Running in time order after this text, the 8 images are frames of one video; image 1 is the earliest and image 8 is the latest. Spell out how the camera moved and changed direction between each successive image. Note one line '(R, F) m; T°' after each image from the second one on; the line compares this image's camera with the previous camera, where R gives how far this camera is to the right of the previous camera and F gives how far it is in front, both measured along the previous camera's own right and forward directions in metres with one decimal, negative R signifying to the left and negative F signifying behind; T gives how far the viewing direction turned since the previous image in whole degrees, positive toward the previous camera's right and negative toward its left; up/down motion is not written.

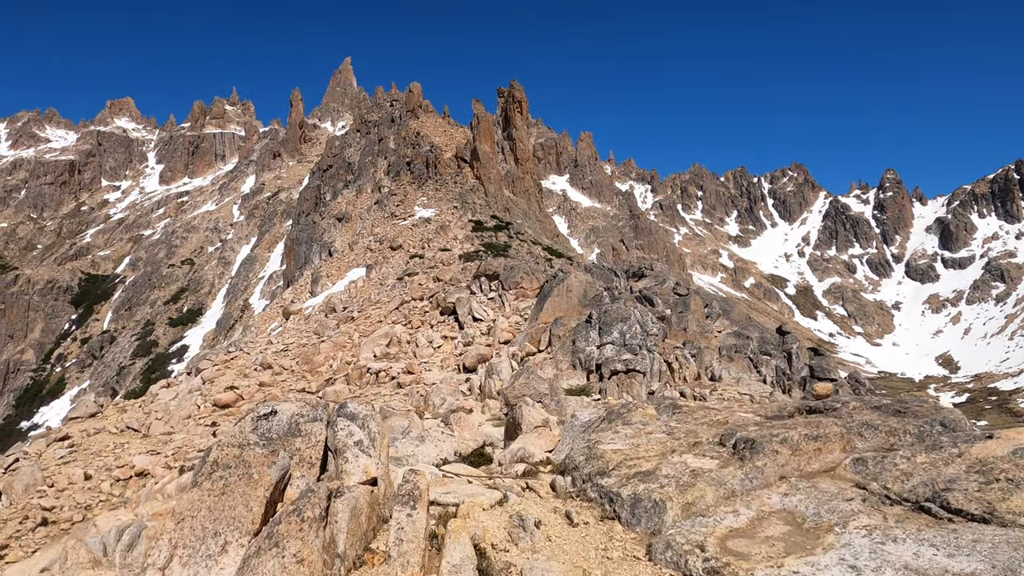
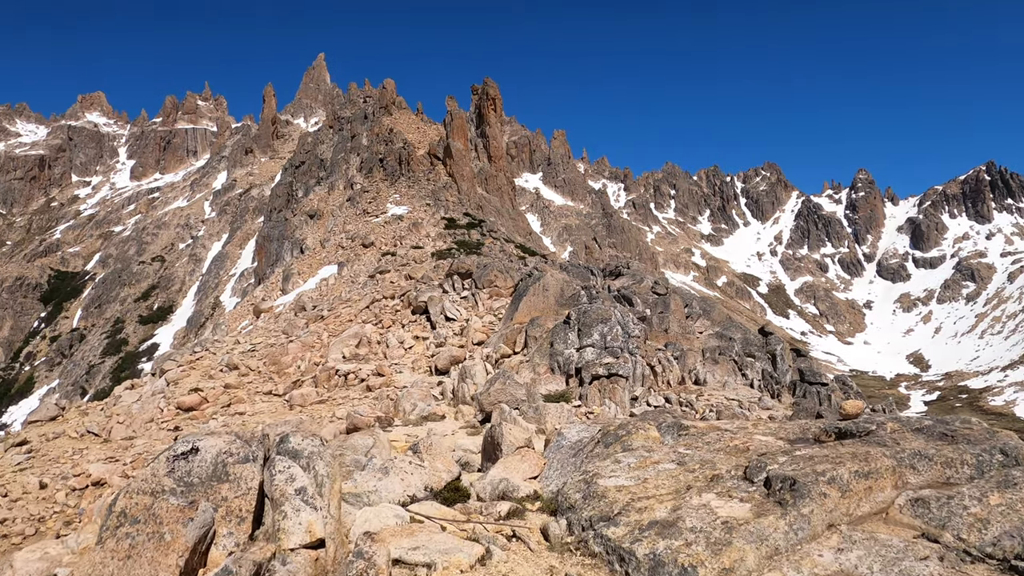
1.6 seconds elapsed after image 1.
(0.0, +1.4) m; +2°
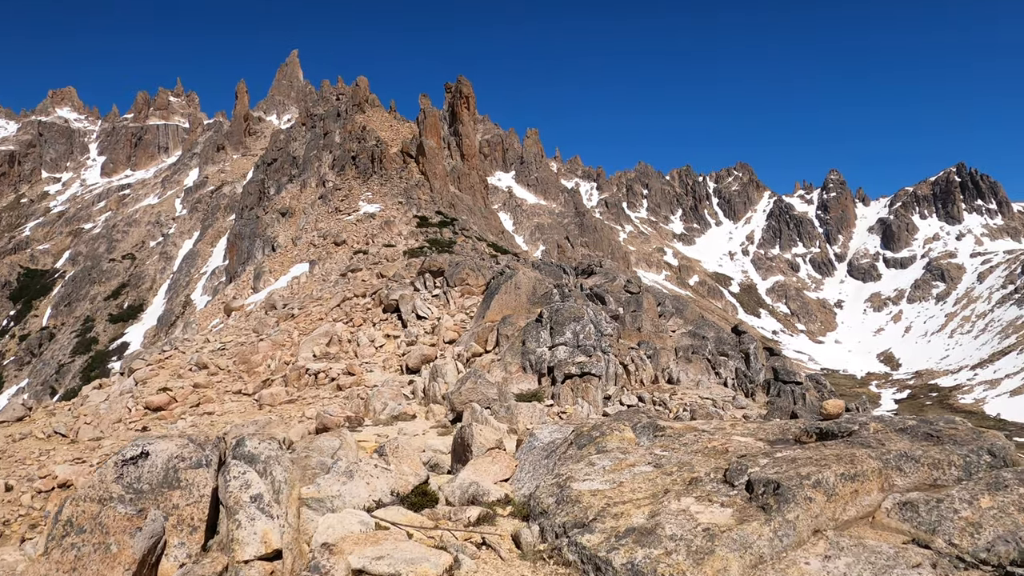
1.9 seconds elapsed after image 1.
(+0.1, +0.4) m; +2°
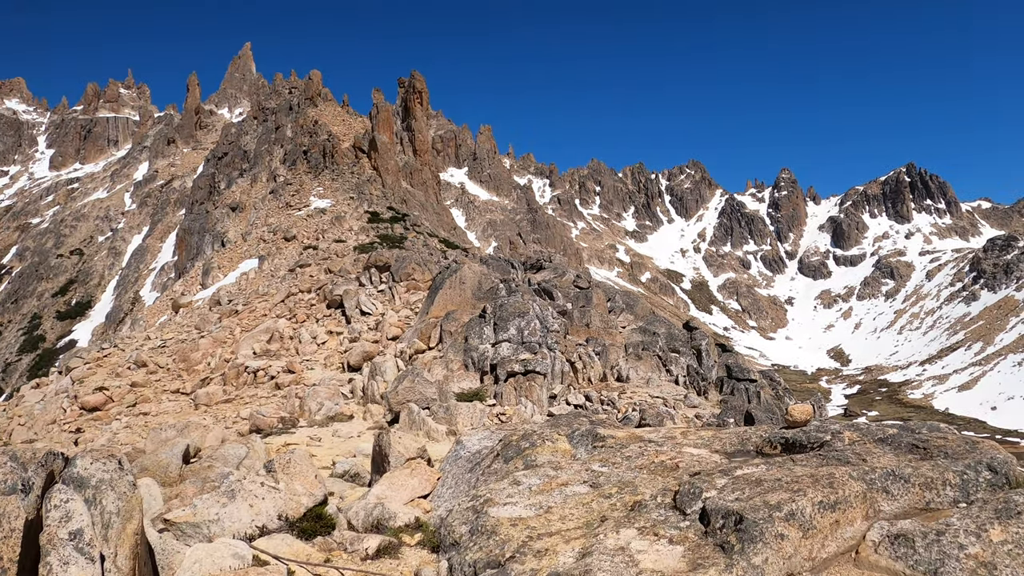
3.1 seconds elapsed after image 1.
(+0.7, +1.3) m; +3°
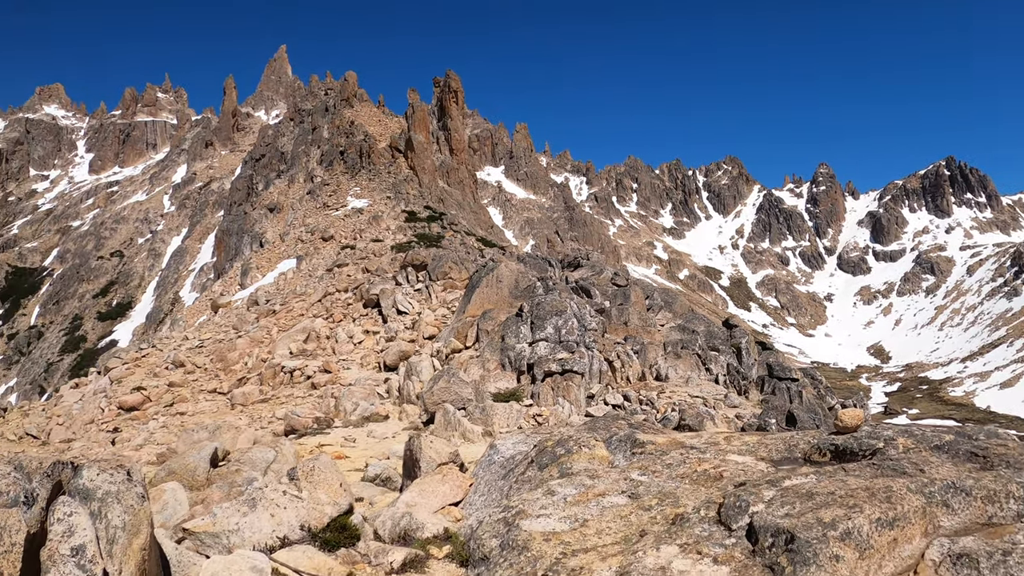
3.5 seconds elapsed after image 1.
(0.0, +0.2) m; -3°
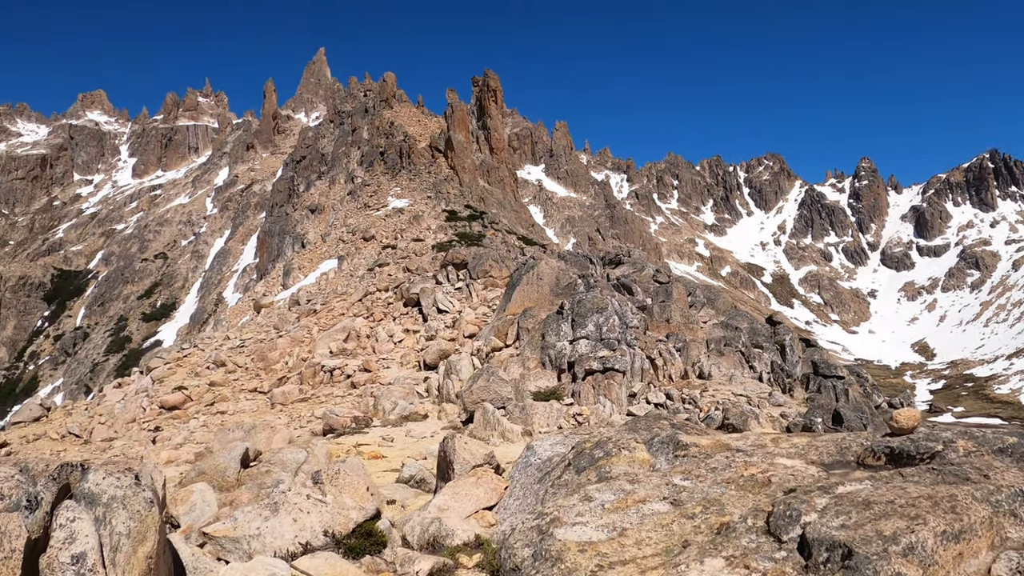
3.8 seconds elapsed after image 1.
(0.0, +0.3) m; -3°
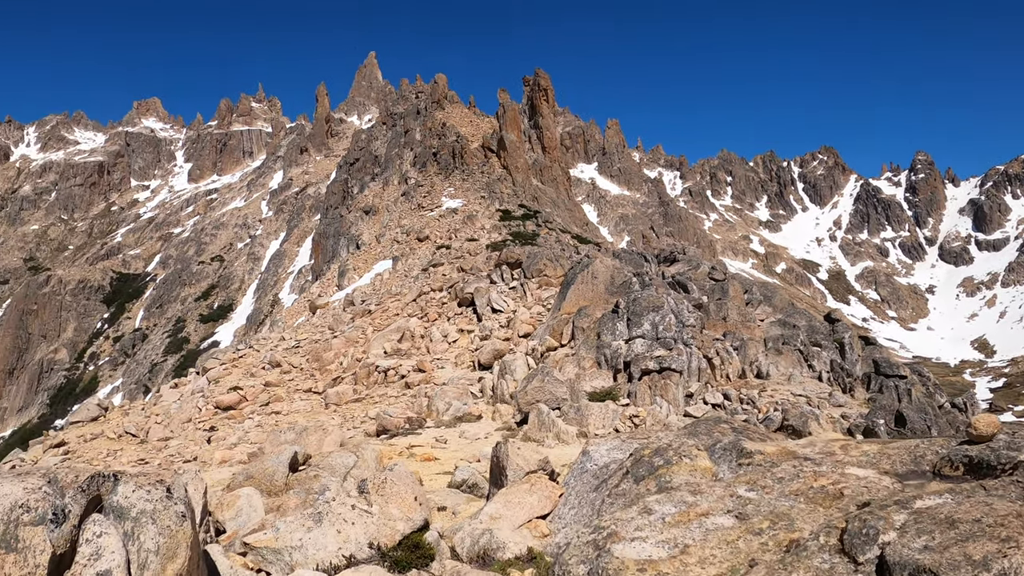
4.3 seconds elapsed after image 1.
(-0.1, +0.3) m; -4°
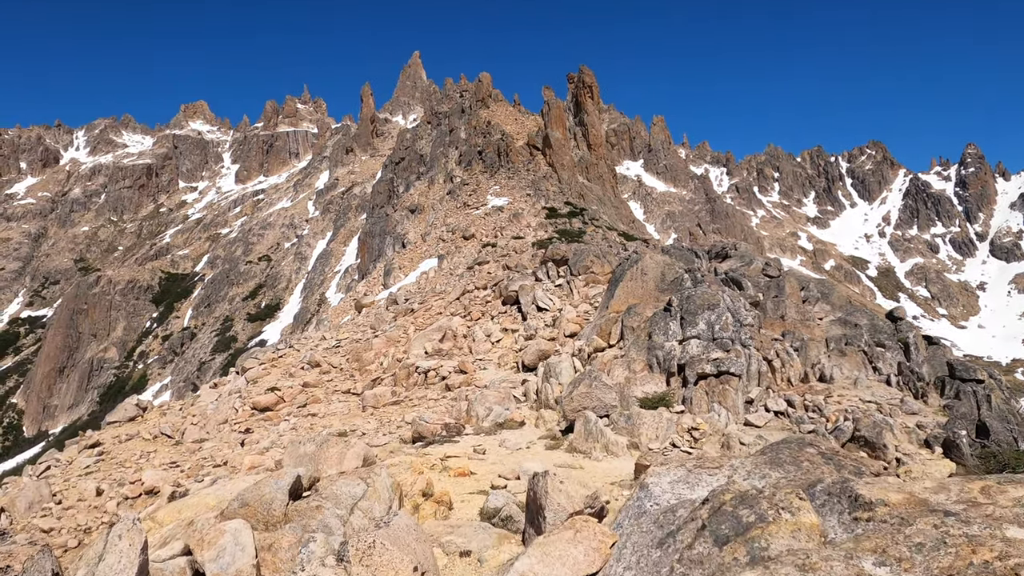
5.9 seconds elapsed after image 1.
(+0.1, +1.7) m; -4°
